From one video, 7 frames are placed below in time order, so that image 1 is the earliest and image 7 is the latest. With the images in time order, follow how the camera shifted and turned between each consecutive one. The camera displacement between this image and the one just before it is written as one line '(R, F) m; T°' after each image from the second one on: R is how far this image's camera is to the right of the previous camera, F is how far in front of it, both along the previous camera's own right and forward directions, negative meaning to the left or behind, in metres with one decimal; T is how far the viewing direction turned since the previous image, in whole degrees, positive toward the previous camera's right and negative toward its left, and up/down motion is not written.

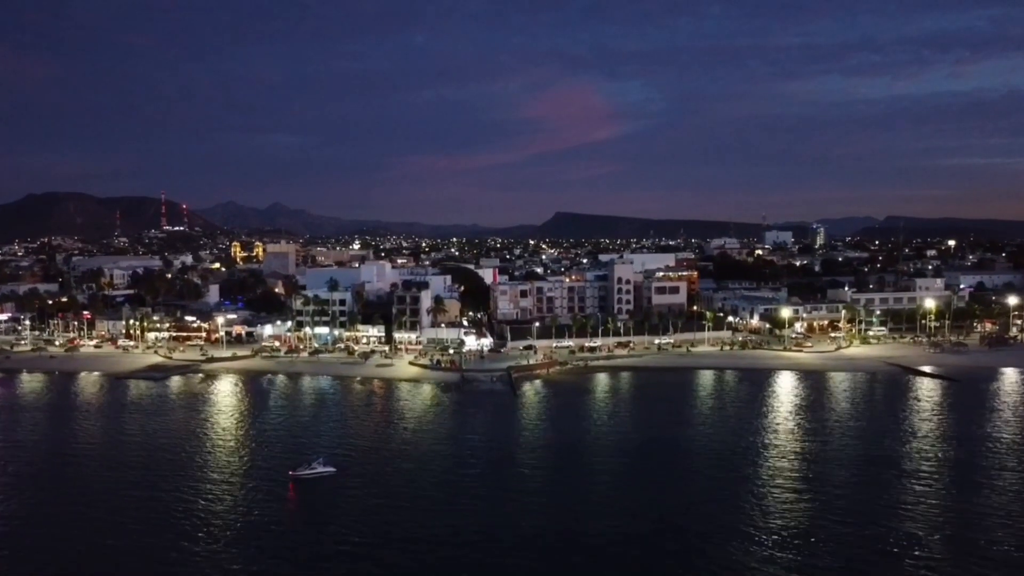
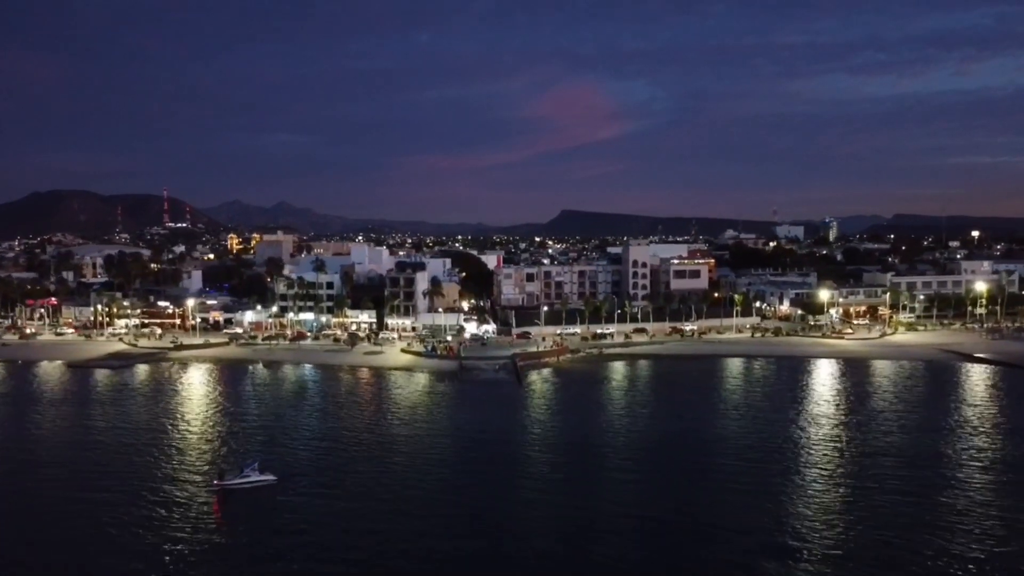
(0.0, +7.5) m; 0°
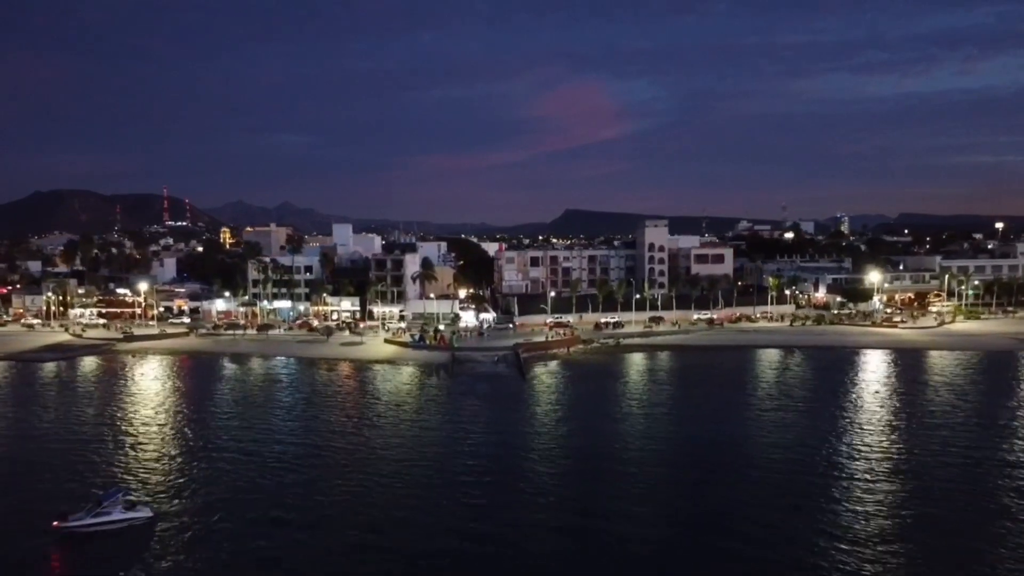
(+0.1, +8.3) m; 0°
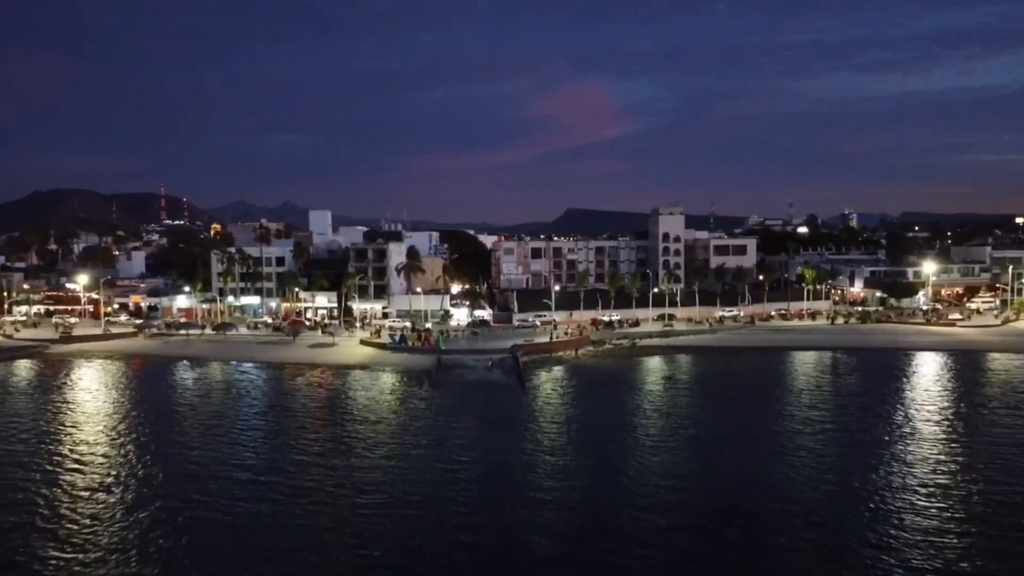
(+0.2, +7.4) m; 0°
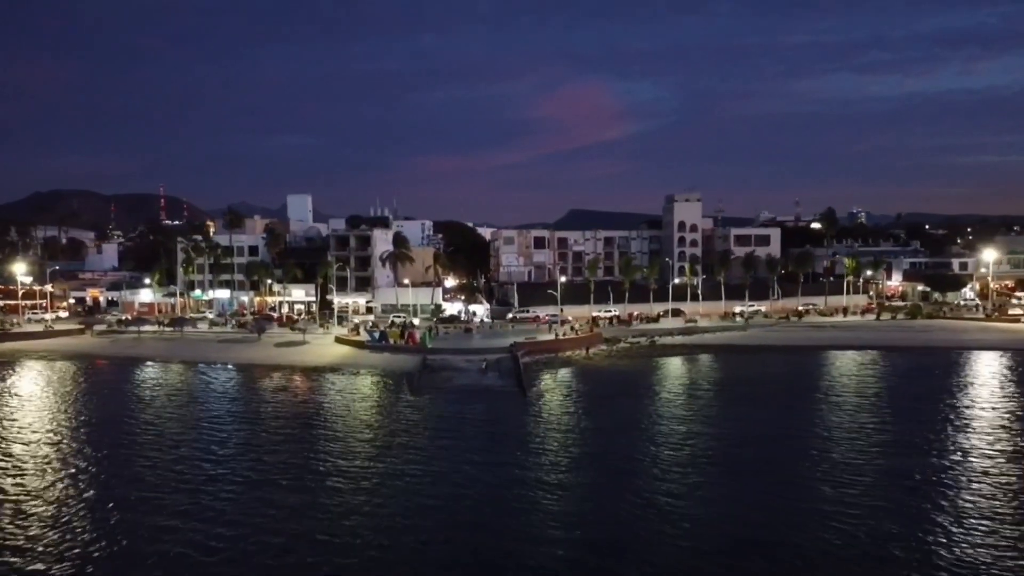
(+0.1, +6.0) m; 0°
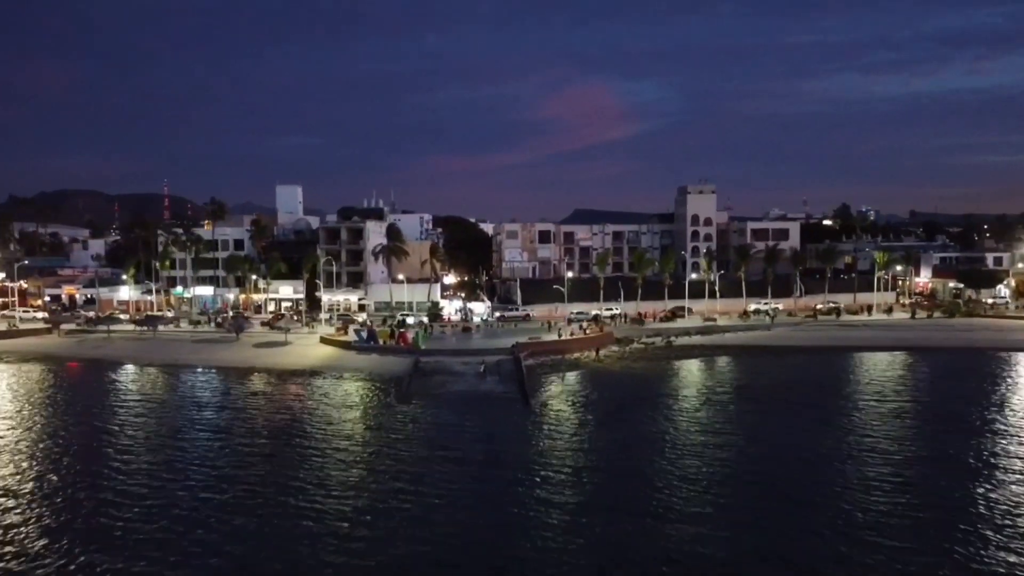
(+0.1, +3.3) m; 0°
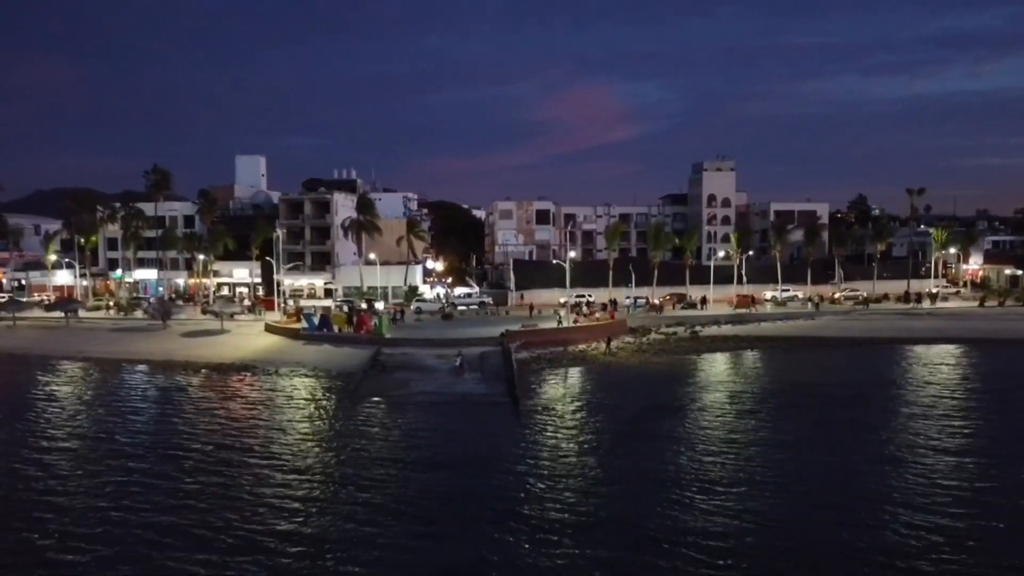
(+0.3, +6.4) m; 0°
